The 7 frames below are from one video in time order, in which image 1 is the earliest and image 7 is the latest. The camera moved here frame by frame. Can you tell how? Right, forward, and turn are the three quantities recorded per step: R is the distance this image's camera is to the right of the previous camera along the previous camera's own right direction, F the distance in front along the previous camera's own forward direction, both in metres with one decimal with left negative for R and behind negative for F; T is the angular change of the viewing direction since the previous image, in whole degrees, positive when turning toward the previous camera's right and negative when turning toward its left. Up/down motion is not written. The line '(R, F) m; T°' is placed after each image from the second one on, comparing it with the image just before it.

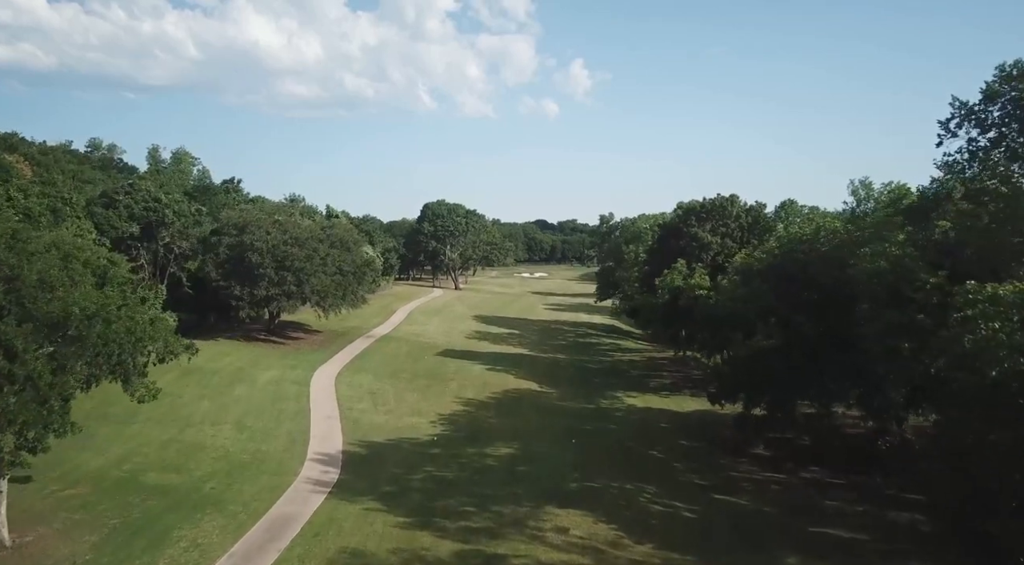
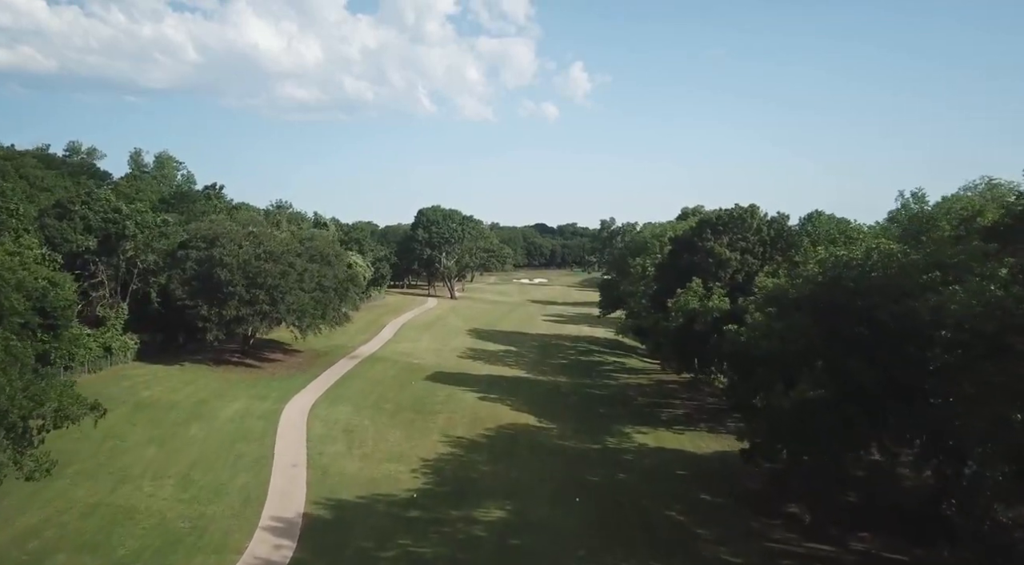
(+0.2, +3.7) m; 0°
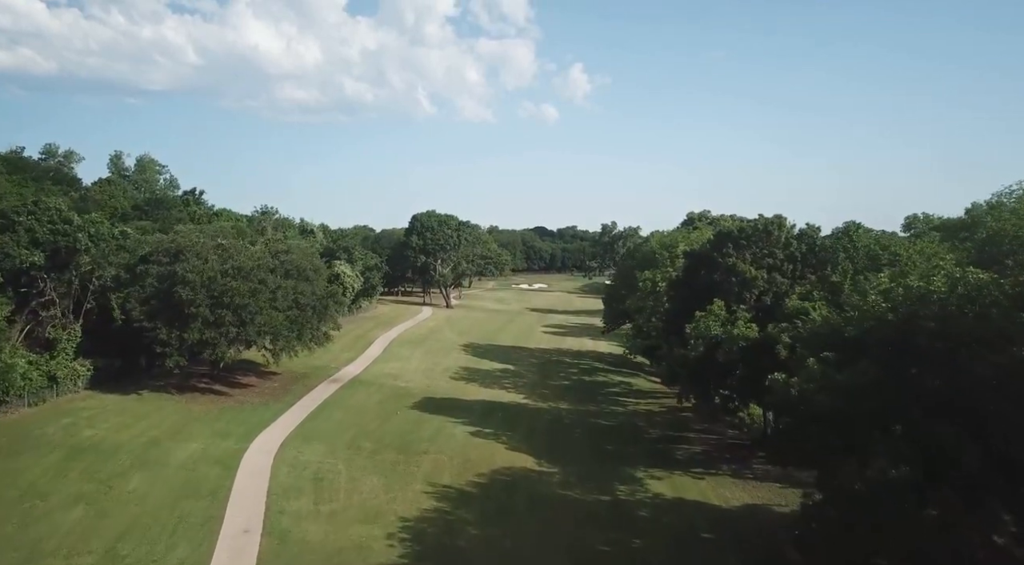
(+0.2, +3.8) m; 0°
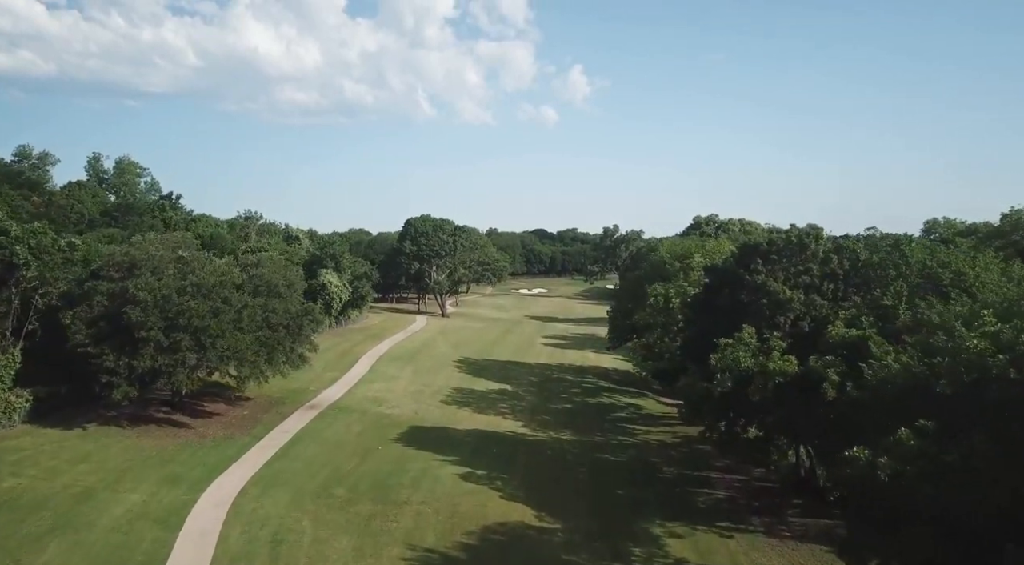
(+0.2, +3.9) m; 0°
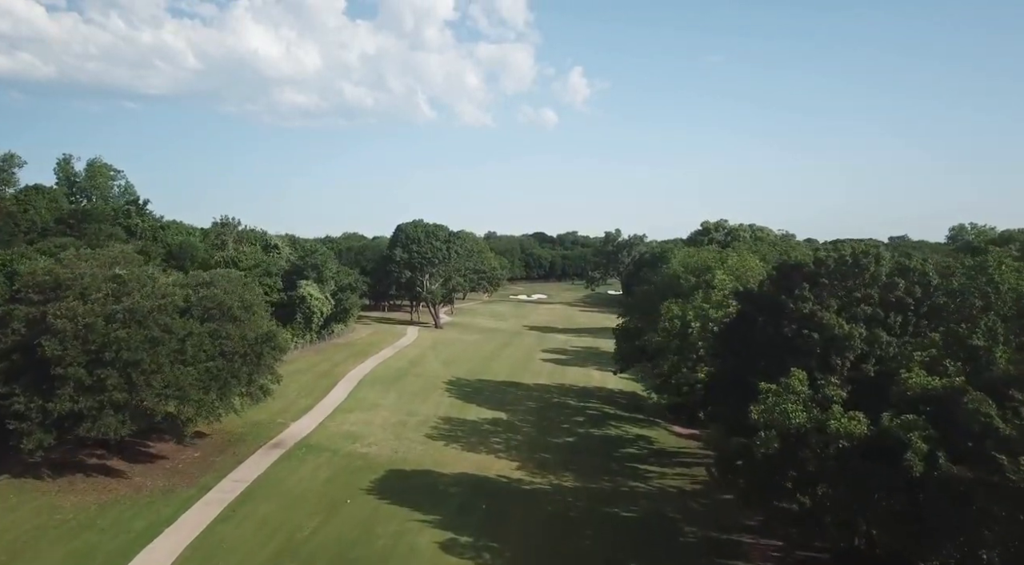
(+0.3, +4.7) m; 0°
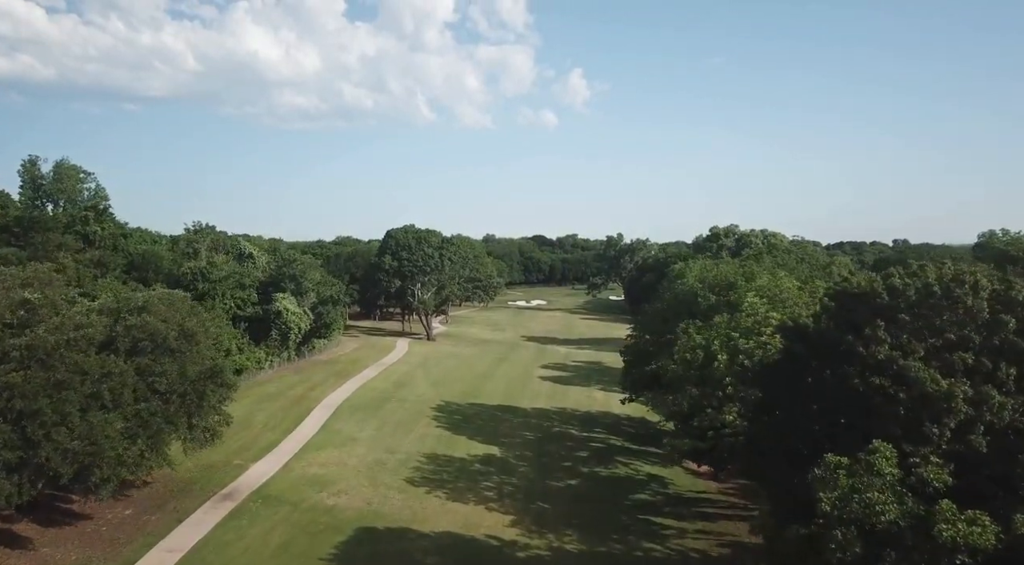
(+0.3, +4.7) m; 0°
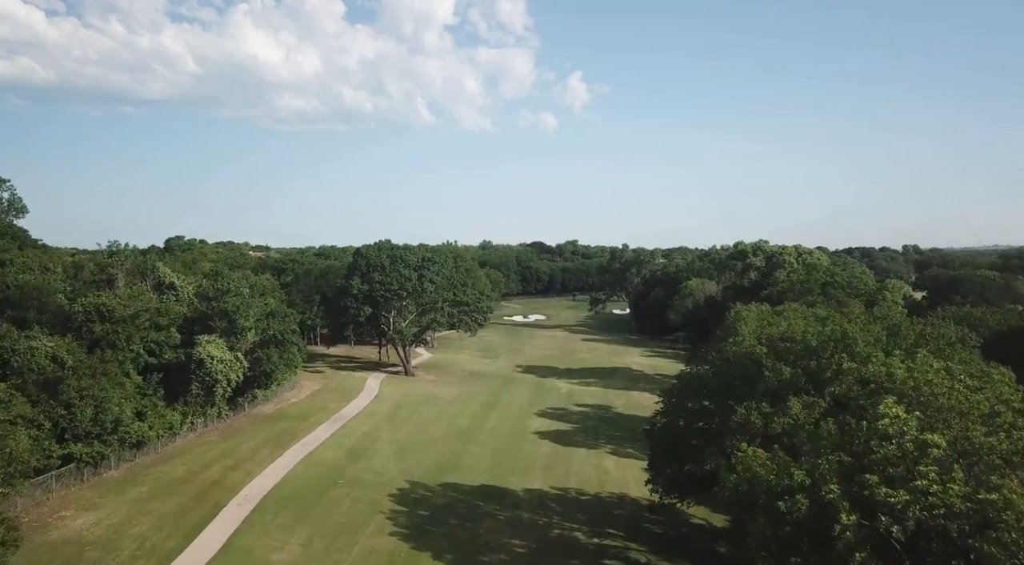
(+0.6, +10.7) m; 0°
